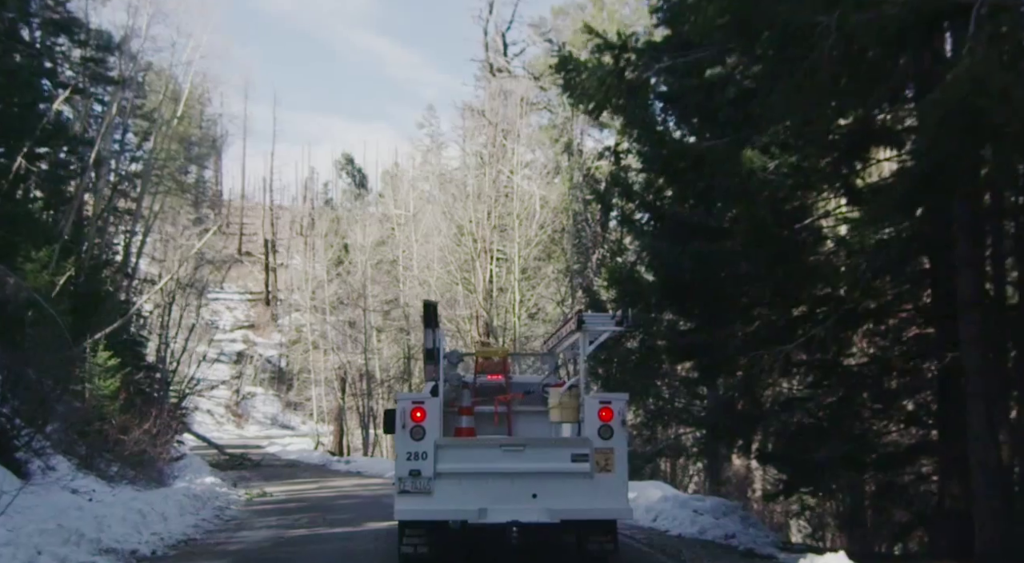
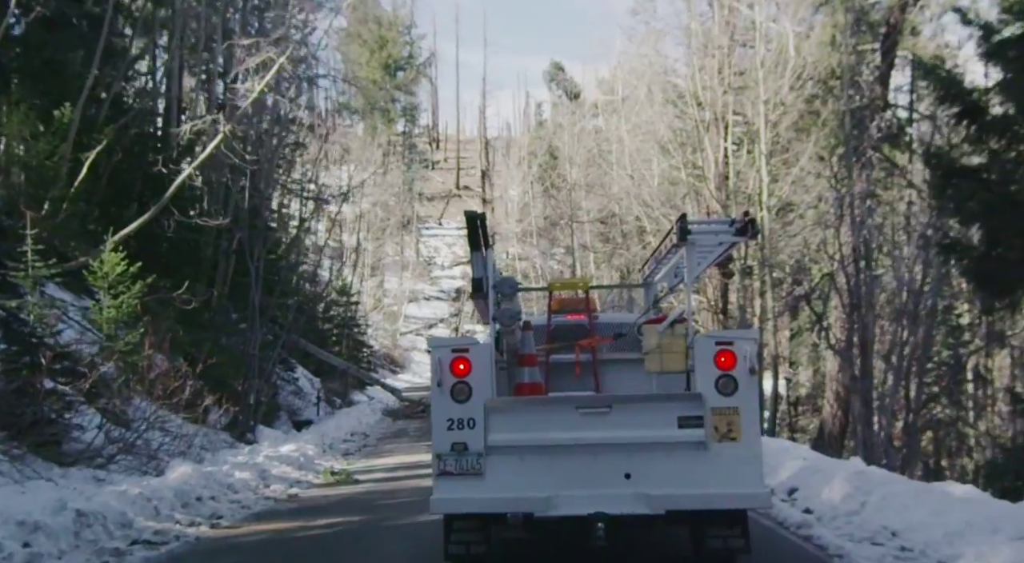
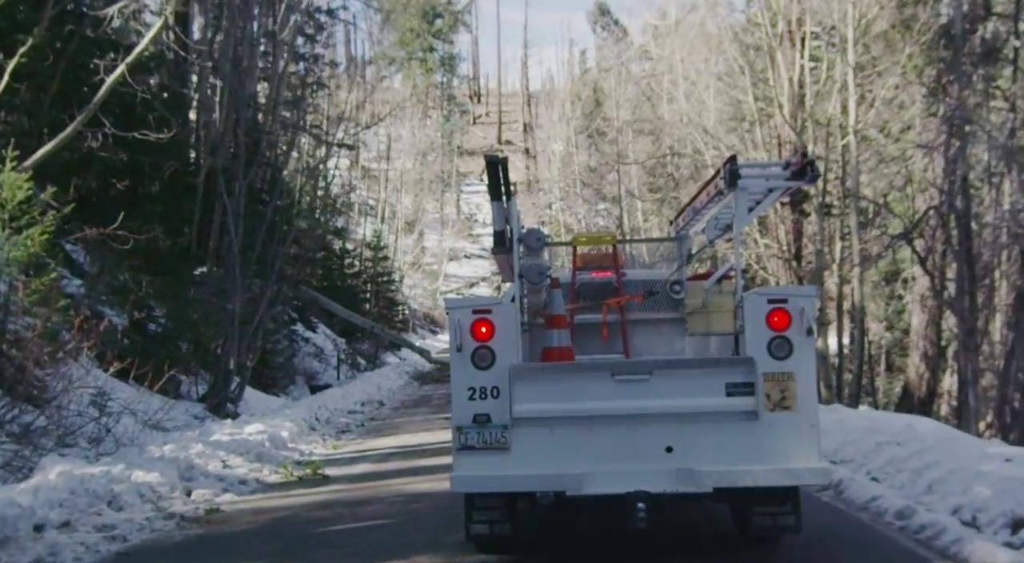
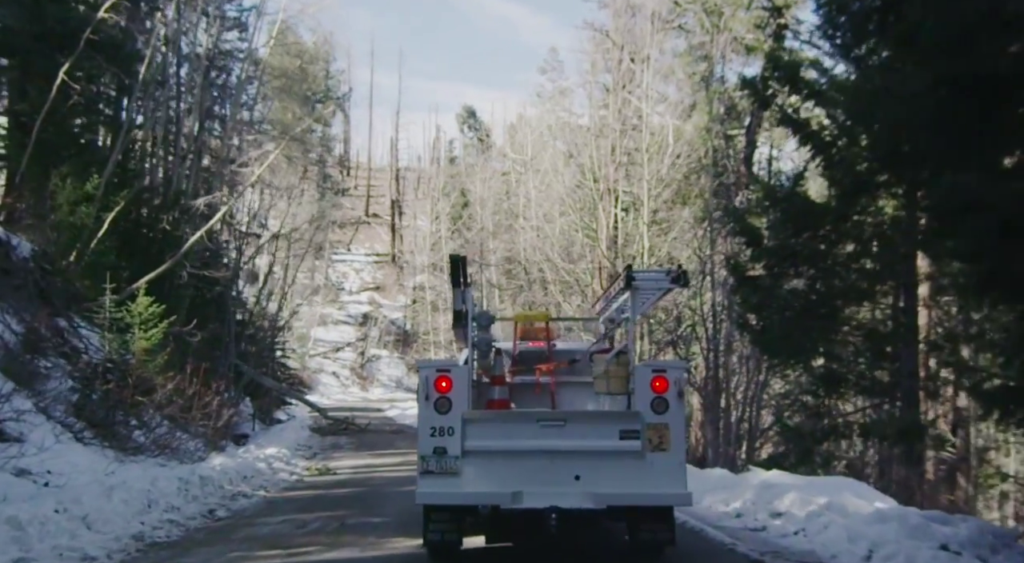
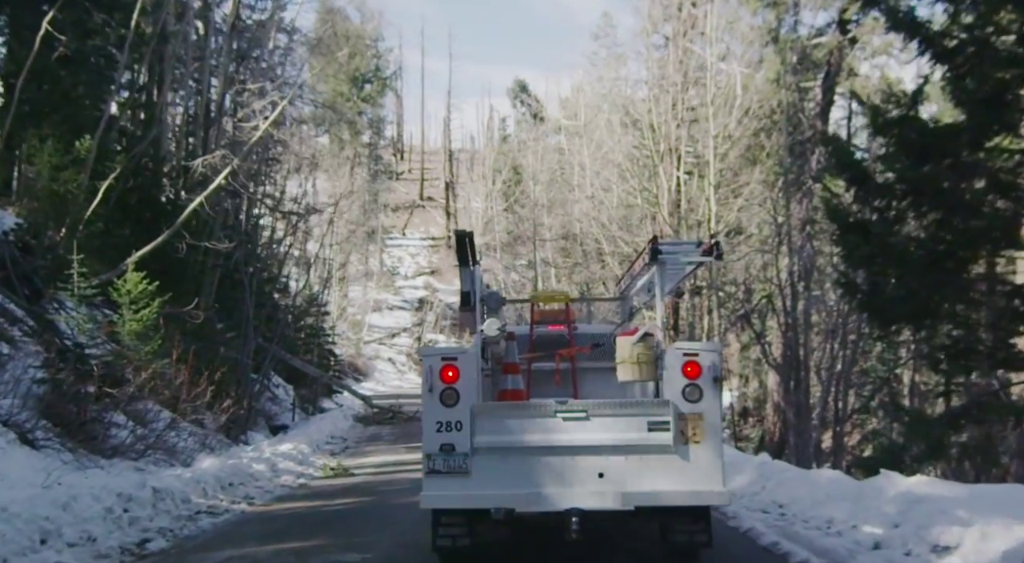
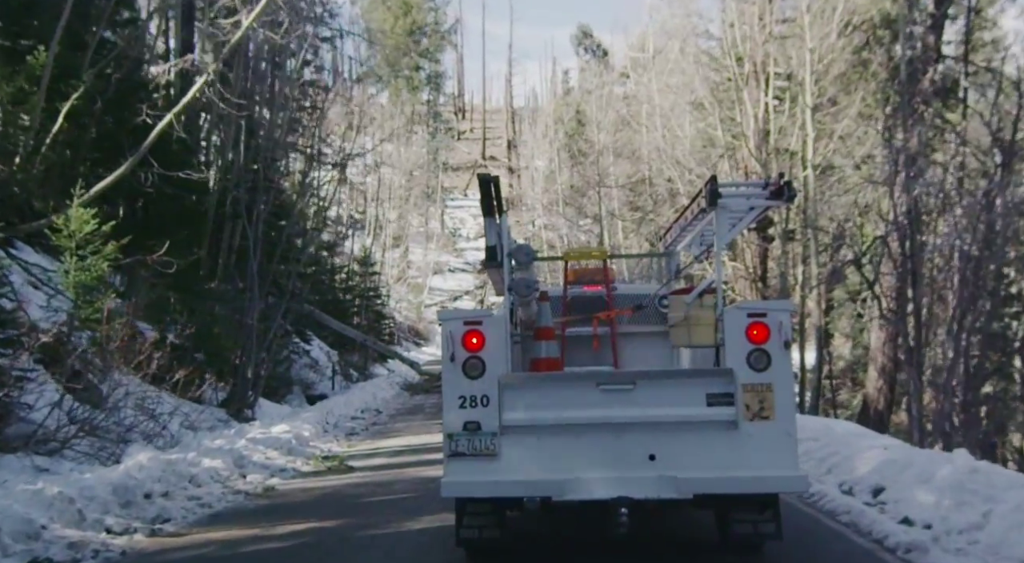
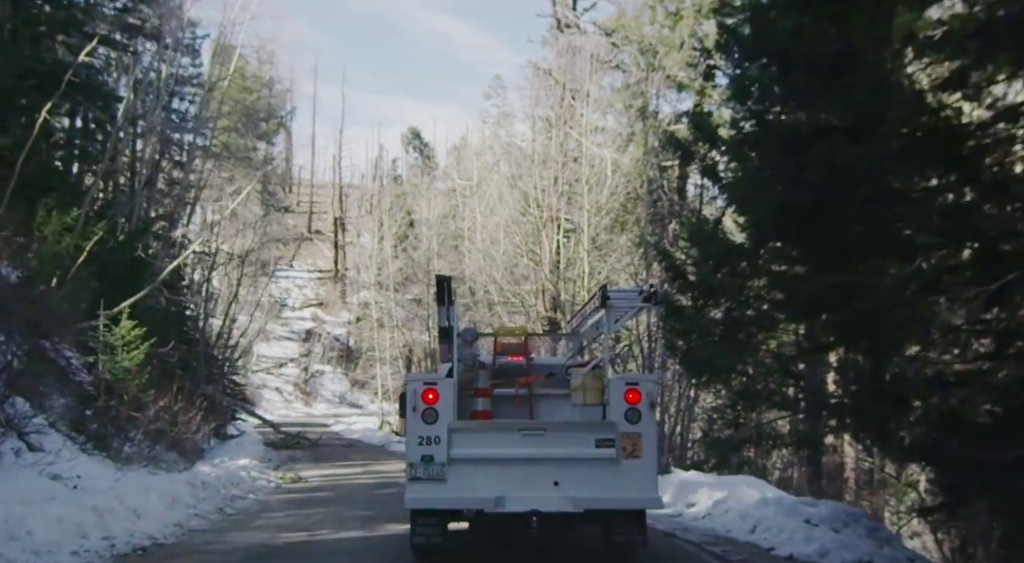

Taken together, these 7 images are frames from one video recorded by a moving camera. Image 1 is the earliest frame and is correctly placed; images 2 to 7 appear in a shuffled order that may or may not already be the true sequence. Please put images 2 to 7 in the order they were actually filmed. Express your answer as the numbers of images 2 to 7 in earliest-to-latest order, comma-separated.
7, 4, 5, 2, 6, 3
